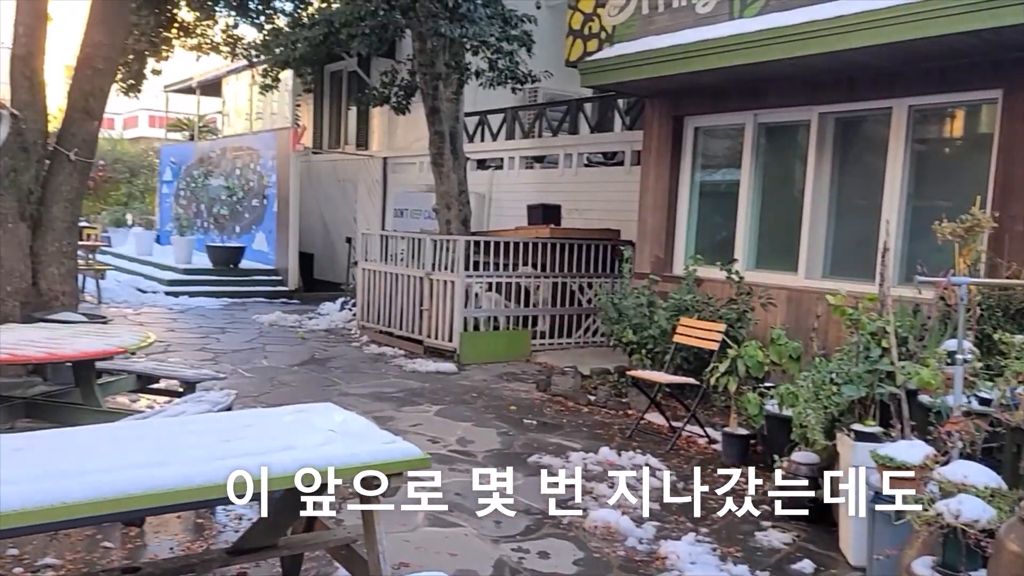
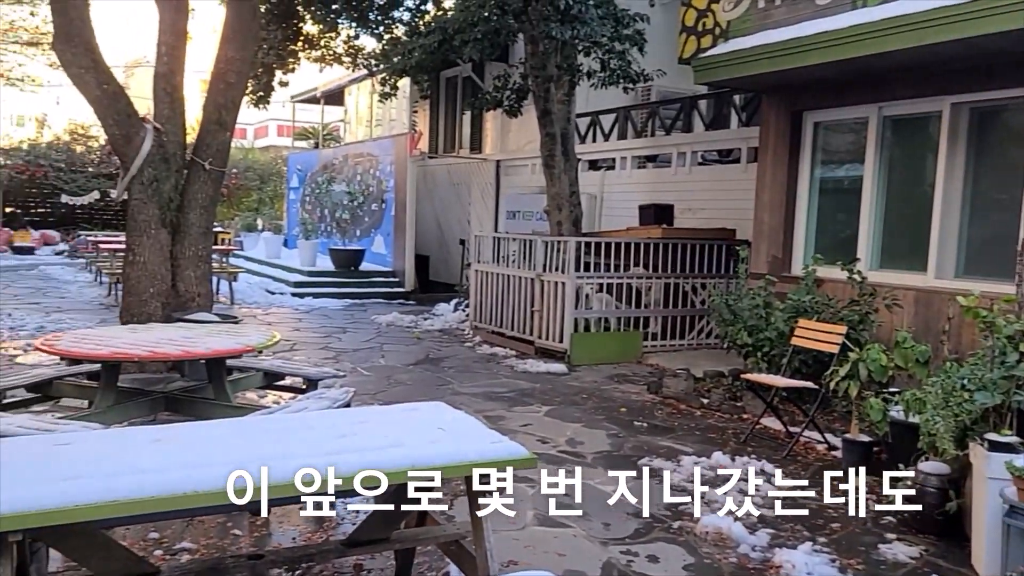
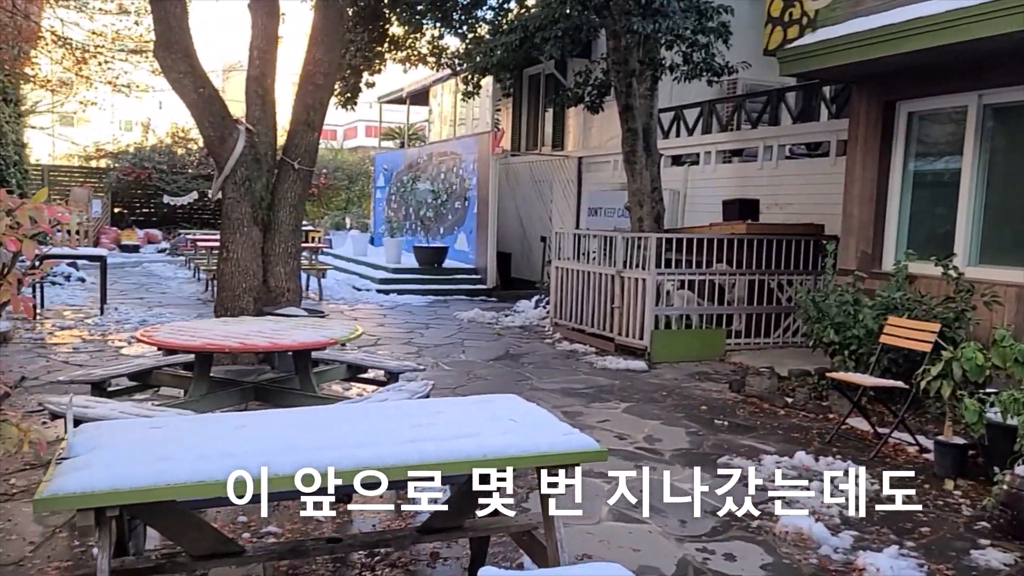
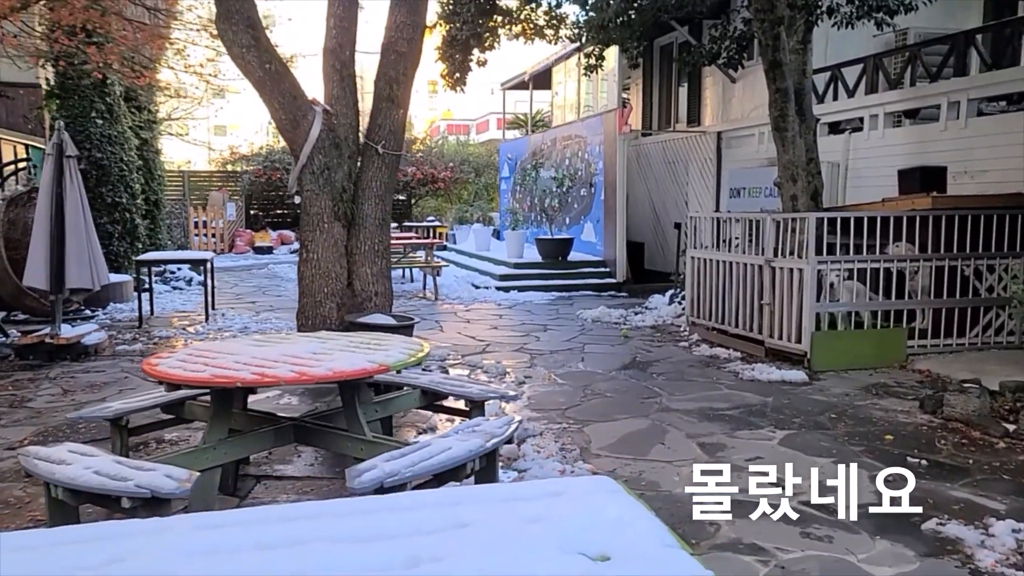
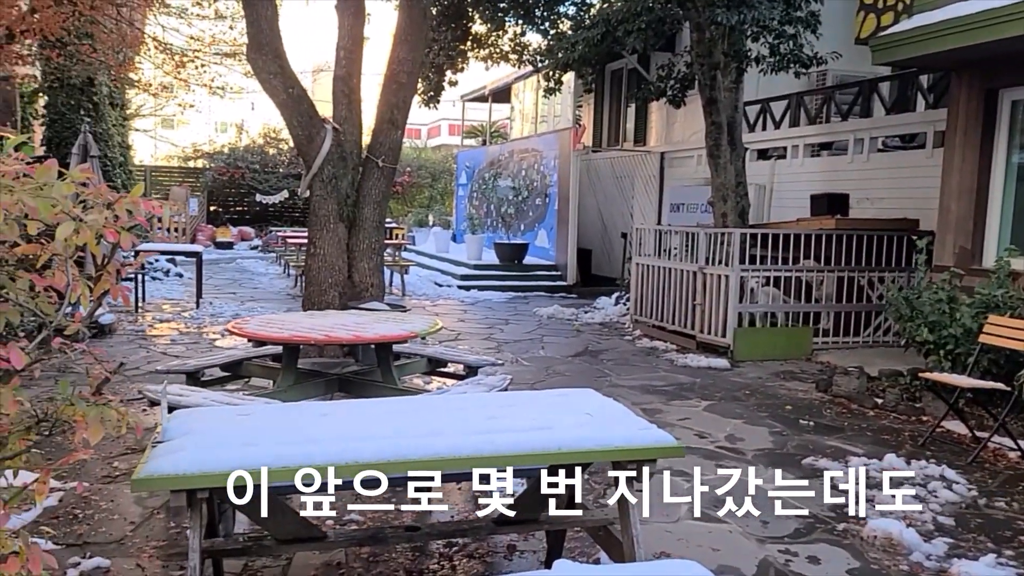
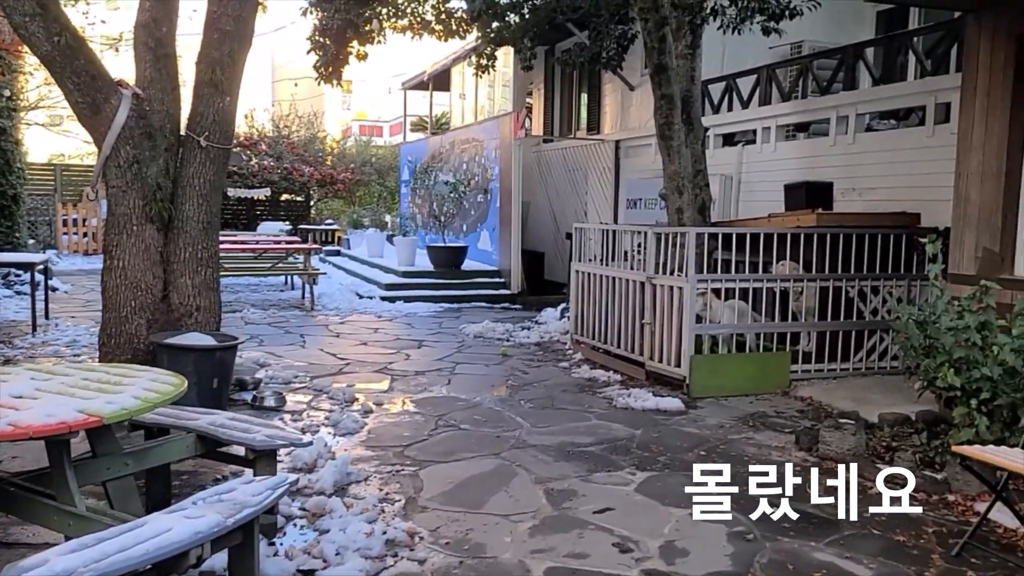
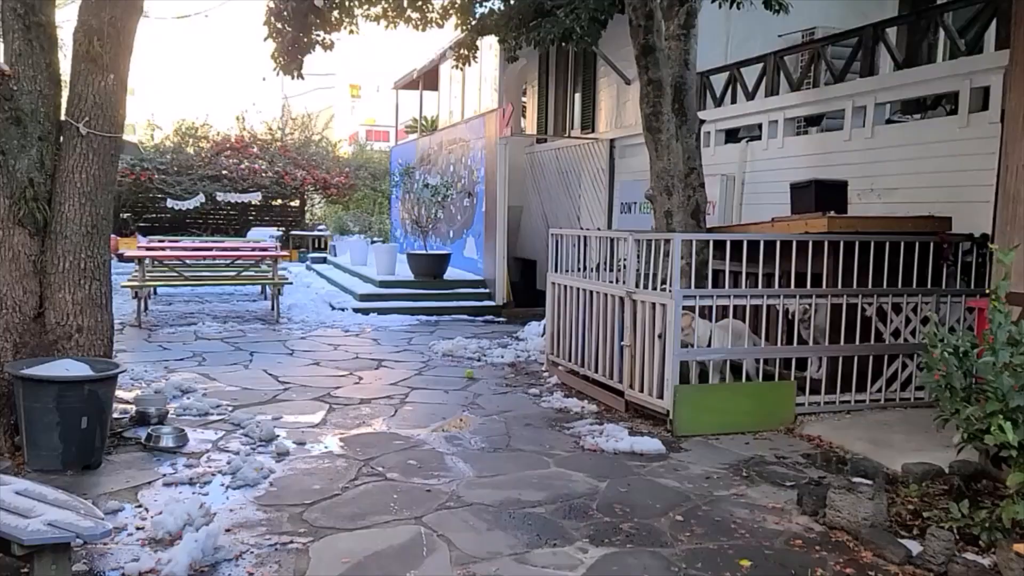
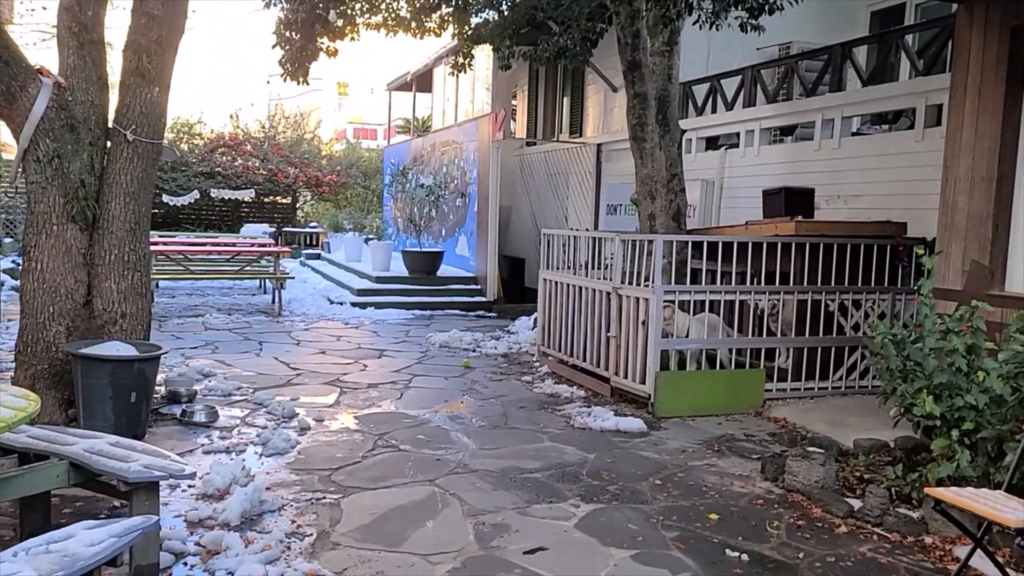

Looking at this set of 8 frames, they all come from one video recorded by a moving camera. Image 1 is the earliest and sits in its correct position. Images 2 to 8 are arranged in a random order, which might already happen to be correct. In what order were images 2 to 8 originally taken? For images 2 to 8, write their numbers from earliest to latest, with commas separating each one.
2, 3, 5, 4, 6, 8, 7
